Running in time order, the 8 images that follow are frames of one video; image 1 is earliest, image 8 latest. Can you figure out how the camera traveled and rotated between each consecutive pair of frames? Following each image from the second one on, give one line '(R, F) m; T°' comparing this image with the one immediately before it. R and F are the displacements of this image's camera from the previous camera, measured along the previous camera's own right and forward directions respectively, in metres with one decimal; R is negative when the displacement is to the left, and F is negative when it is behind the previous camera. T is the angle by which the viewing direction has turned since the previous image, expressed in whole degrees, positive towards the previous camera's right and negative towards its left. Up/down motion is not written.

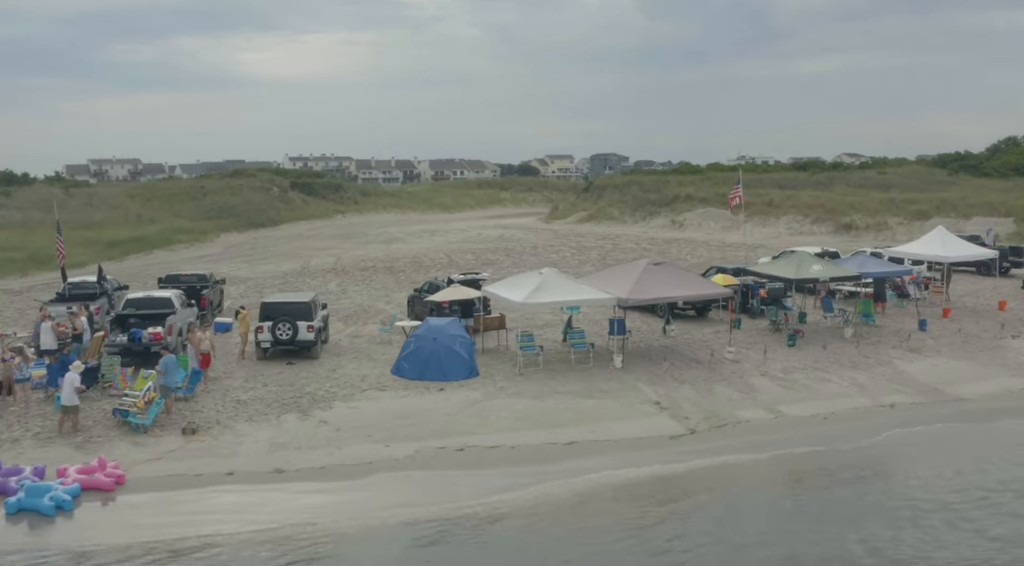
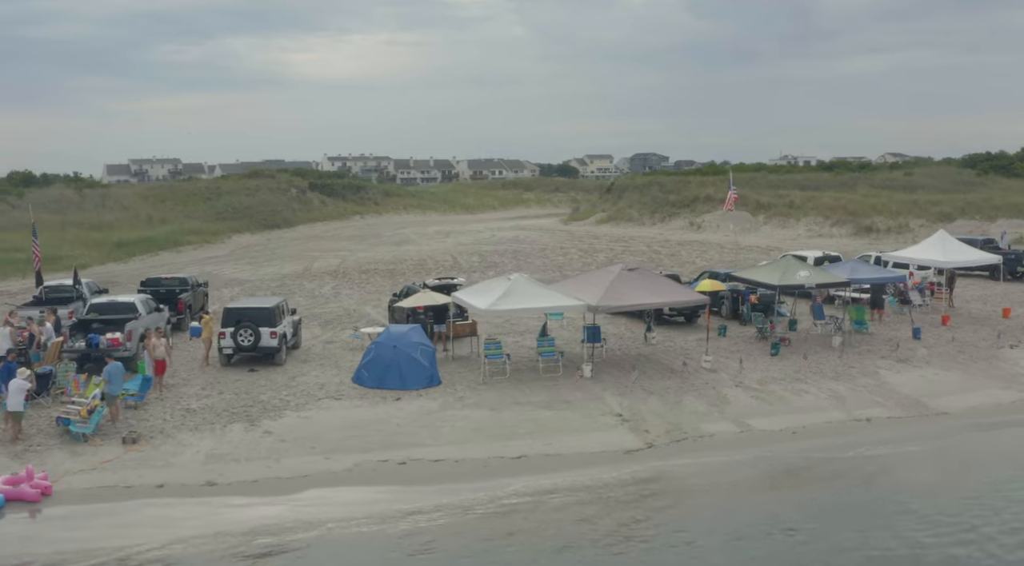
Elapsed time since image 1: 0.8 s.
(+1.2, +0.5) m; -2°
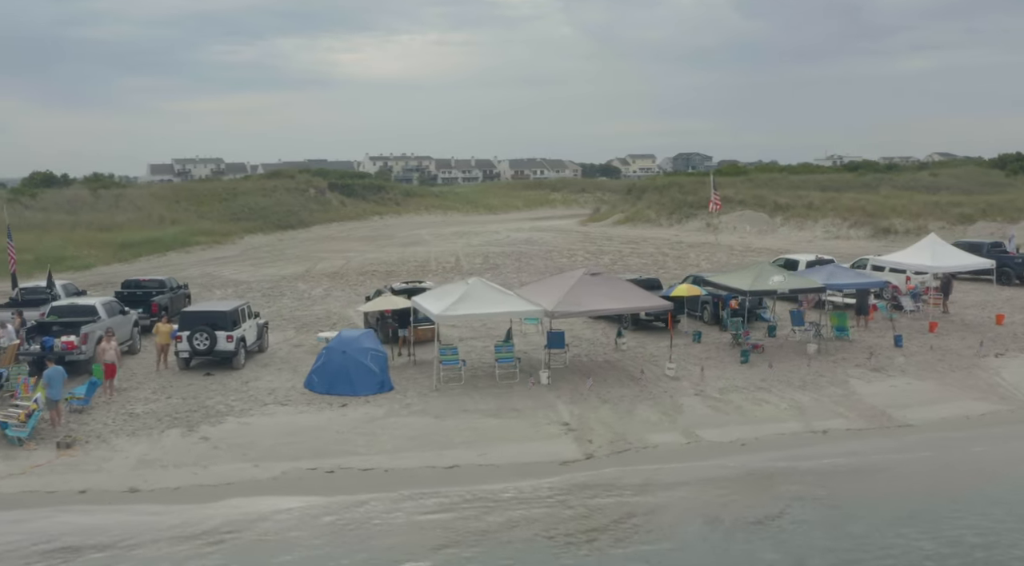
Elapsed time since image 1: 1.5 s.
(+1.3, +0.4) m; -2°
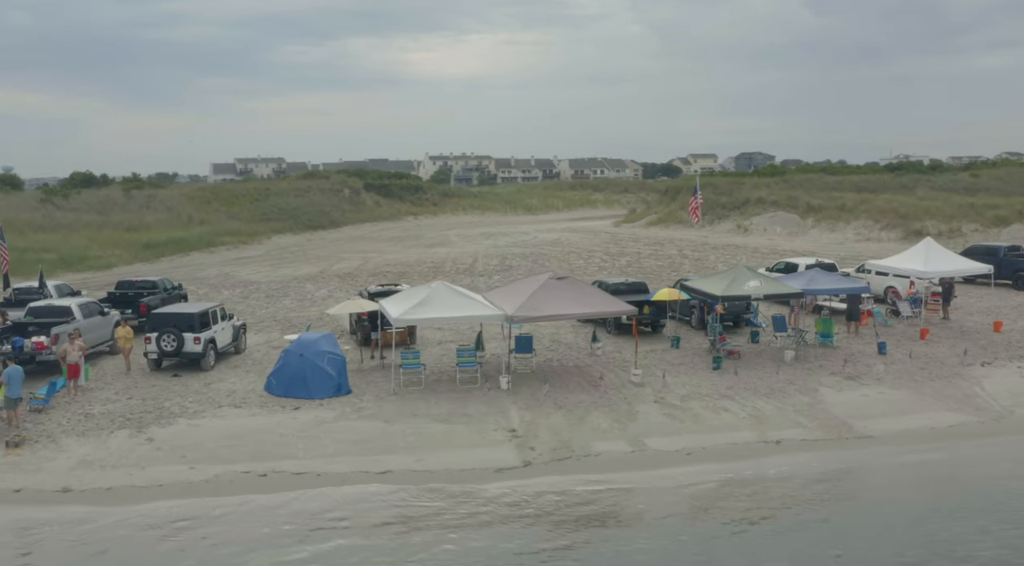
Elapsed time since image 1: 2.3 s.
(+1.5, +0.2) m; -3°
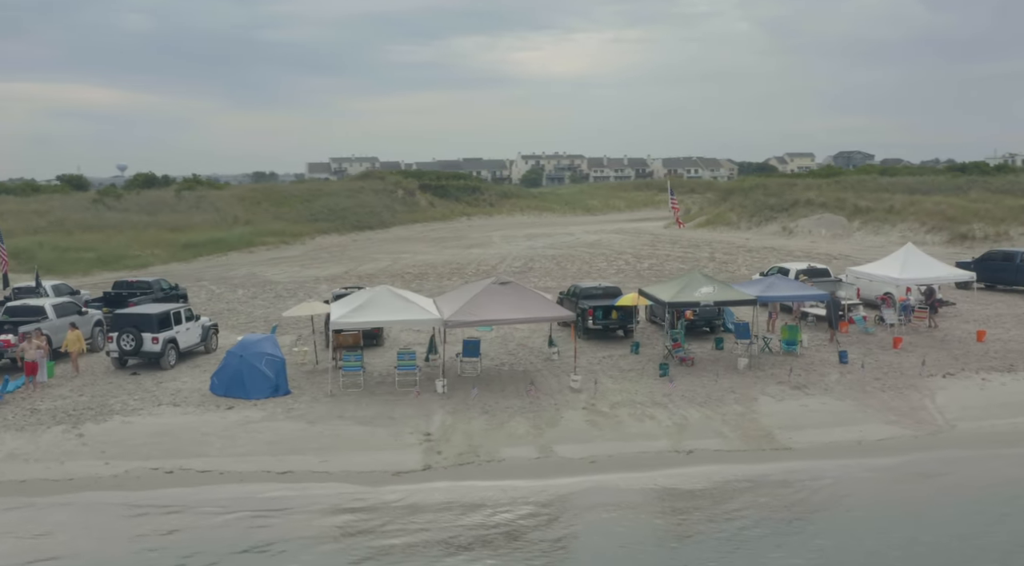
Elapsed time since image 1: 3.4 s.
(+2.4, 0.0) m; -4°
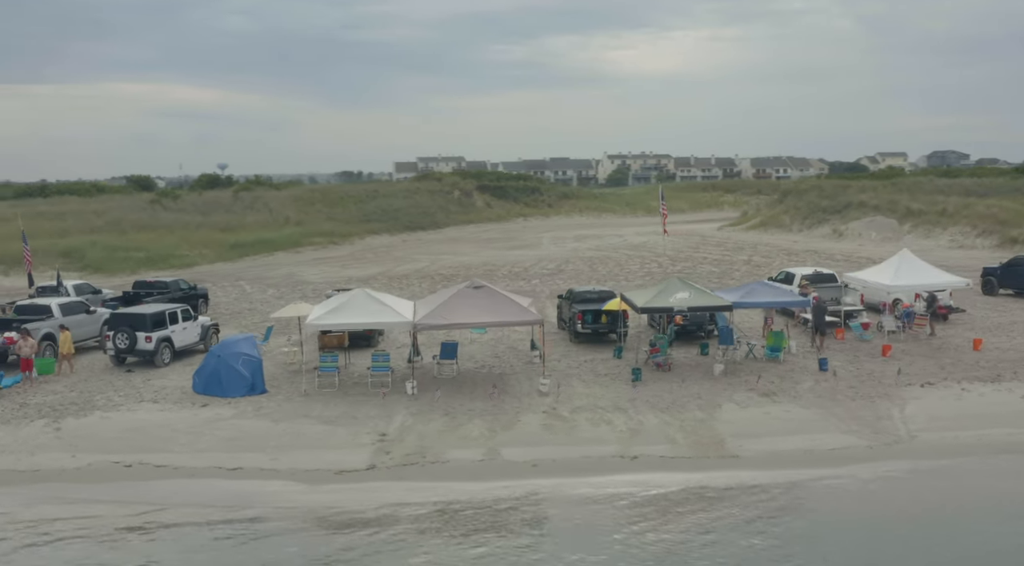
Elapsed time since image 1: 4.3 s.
(+1.8, -0.1) m; -4°
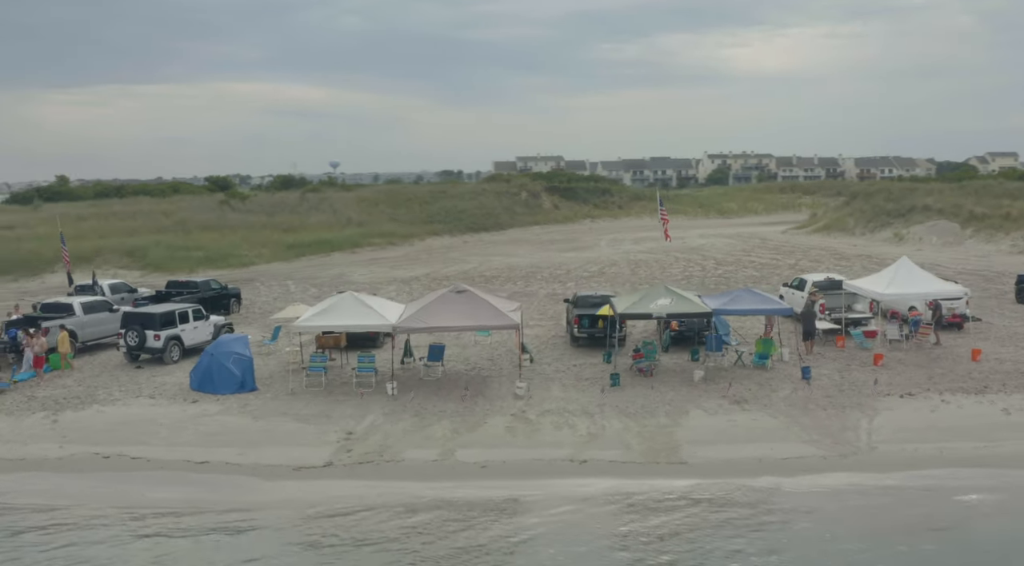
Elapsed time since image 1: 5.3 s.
(+1.9, -0.2) m; -5°
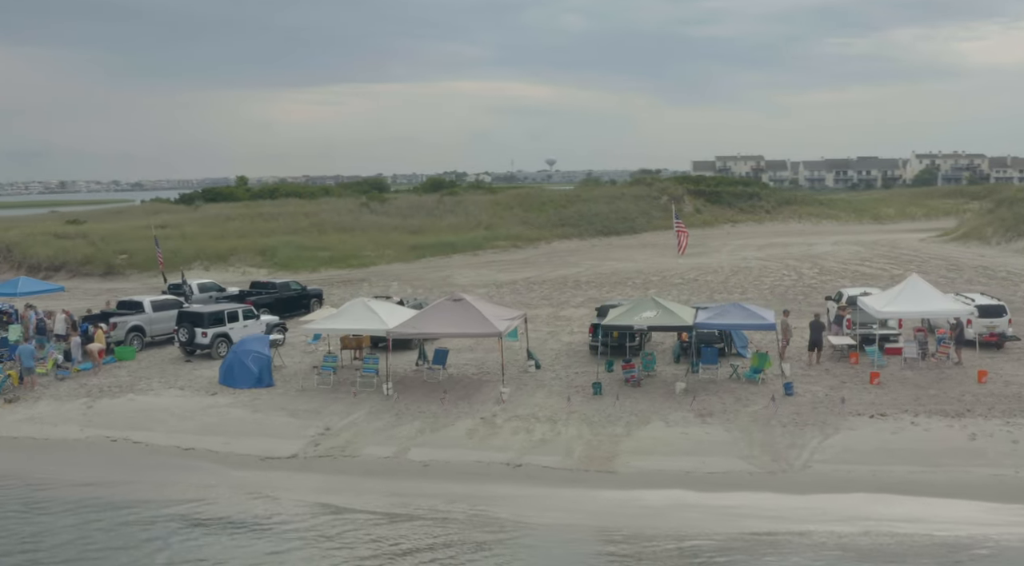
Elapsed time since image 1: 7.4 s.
(+3.5, -0.4) m; -11°
